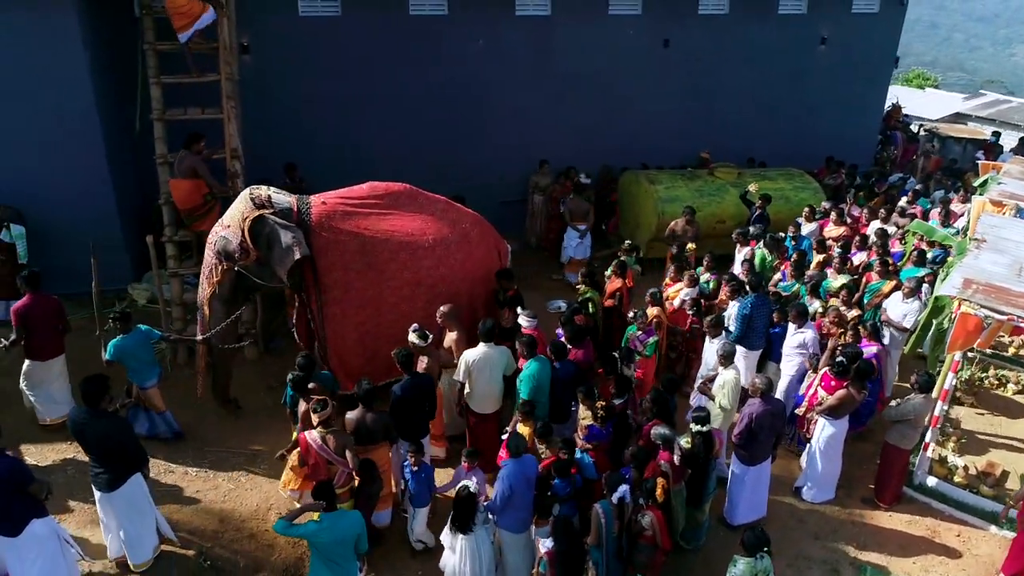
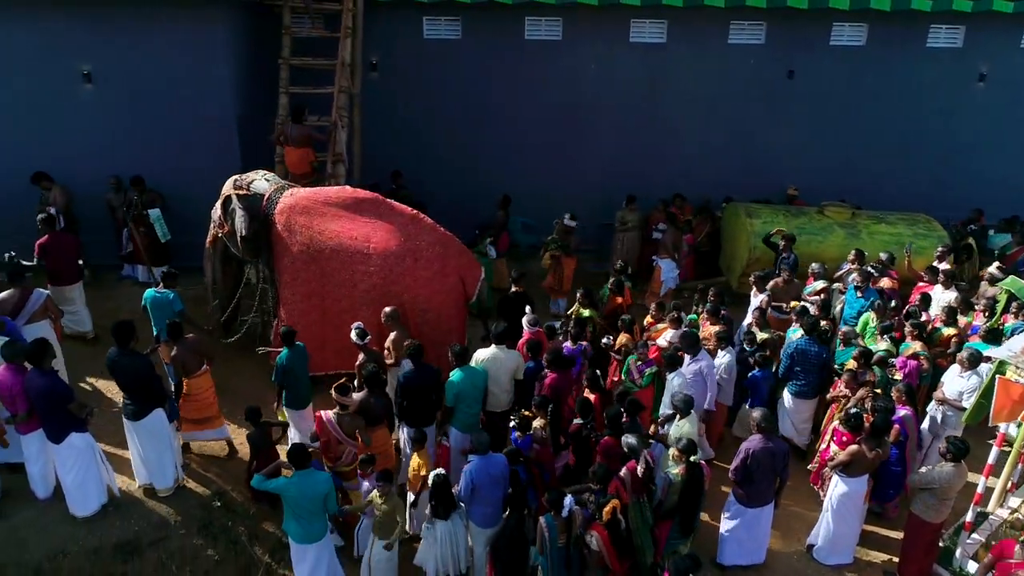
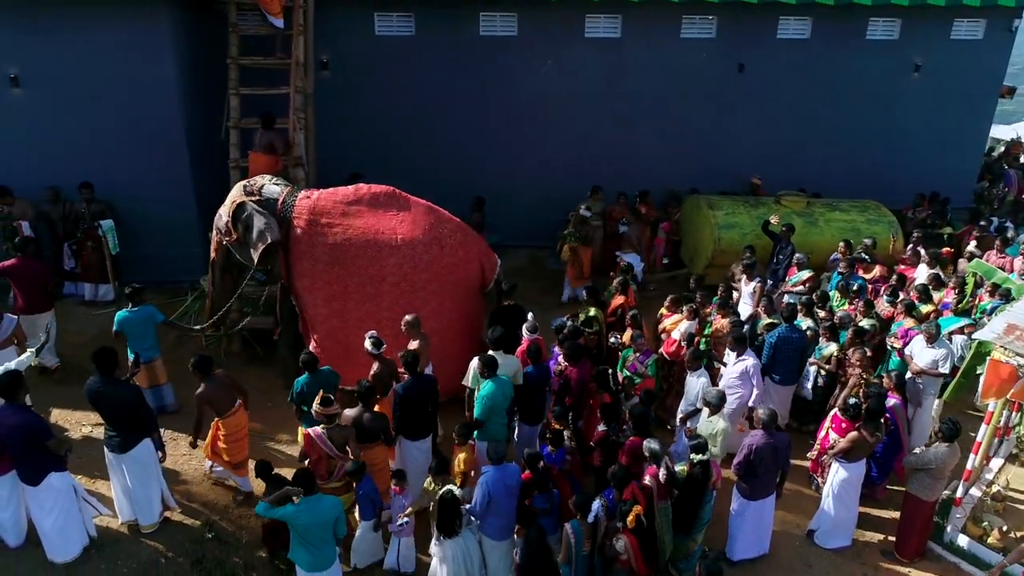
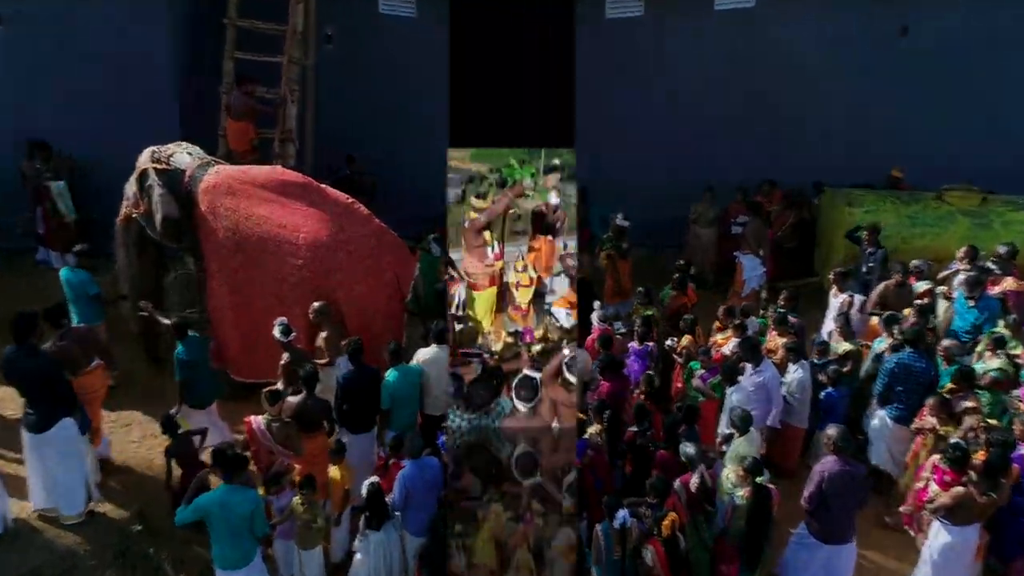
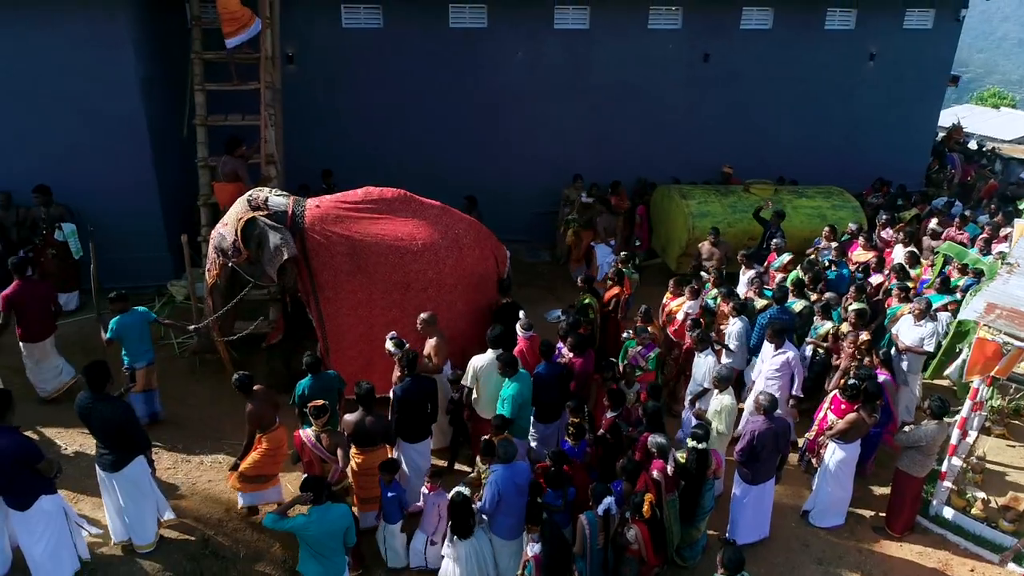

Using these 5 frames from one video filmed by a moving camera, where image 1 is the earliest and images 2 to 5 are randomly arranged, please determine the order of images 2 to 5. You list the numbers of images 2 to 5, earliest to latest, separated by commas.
5, 3, 2, 4
